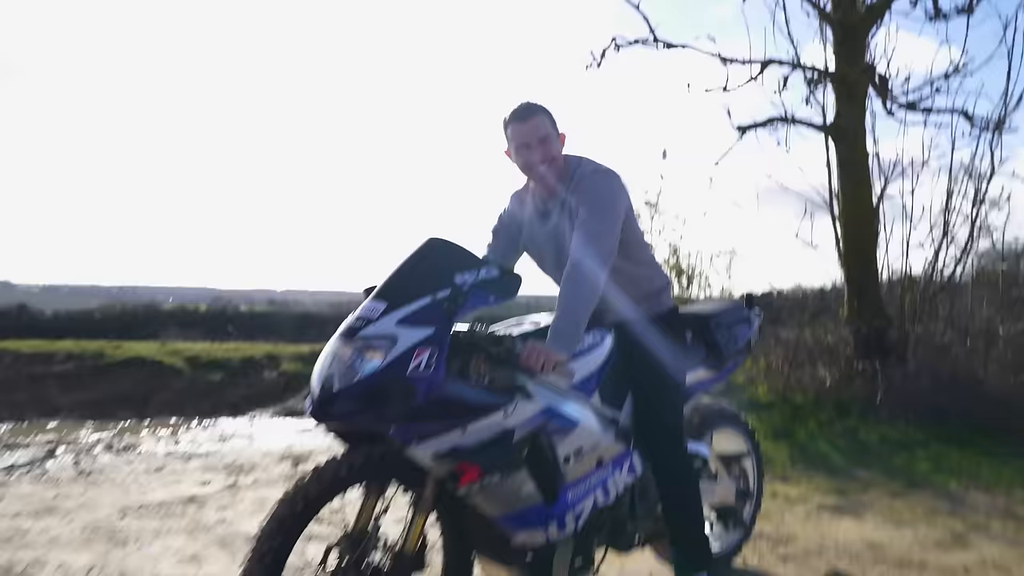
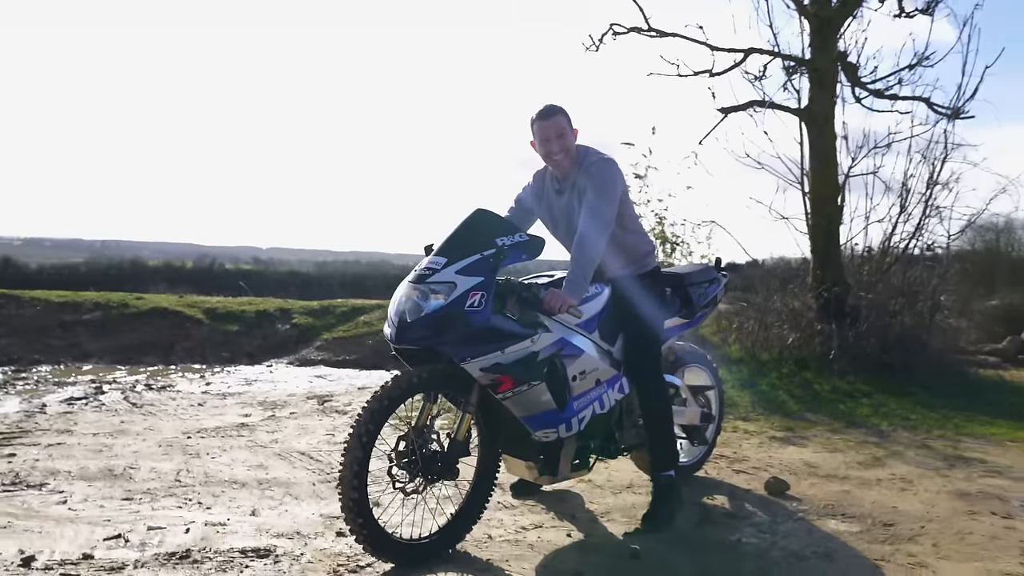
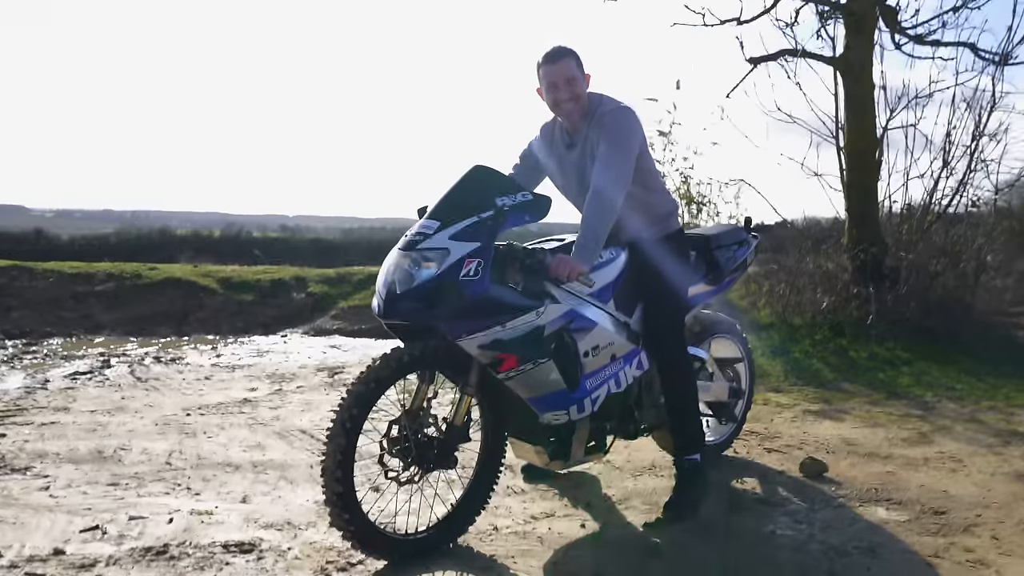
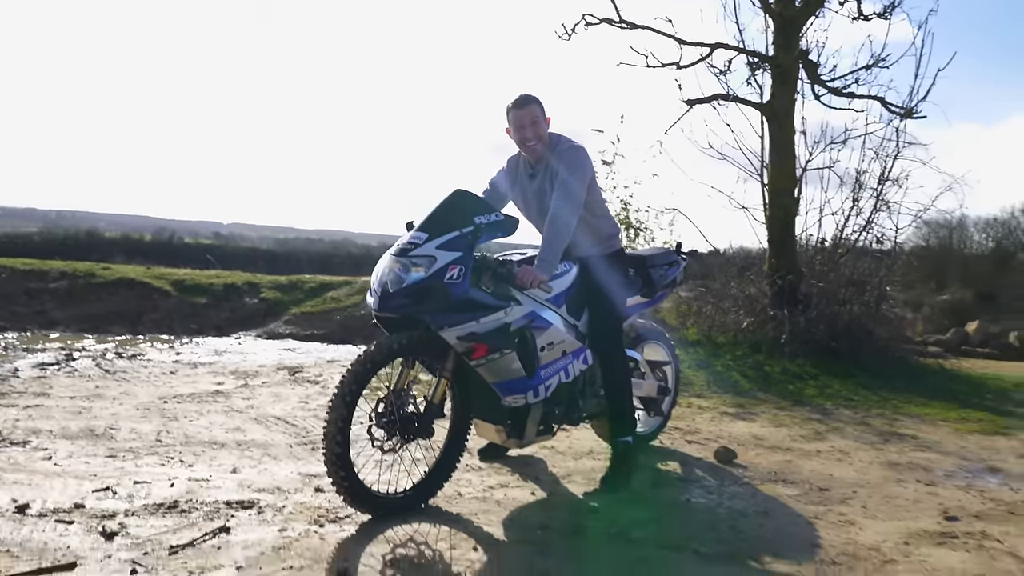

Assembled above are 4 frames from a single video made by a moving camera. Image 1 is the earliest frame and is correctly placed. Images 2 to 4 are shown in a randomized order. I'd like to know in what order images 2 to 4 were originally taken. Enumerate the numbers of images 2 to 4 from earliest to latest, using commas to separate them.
3, 2, 4
